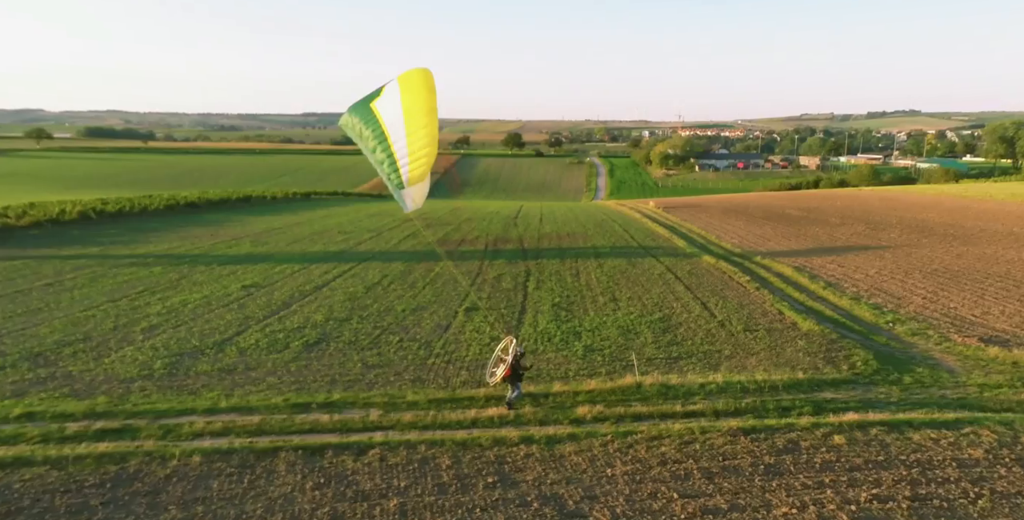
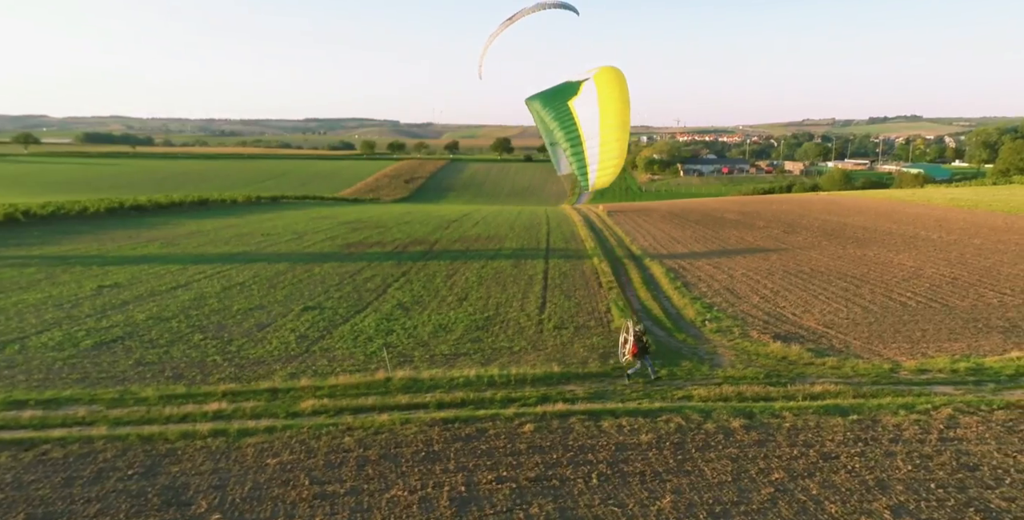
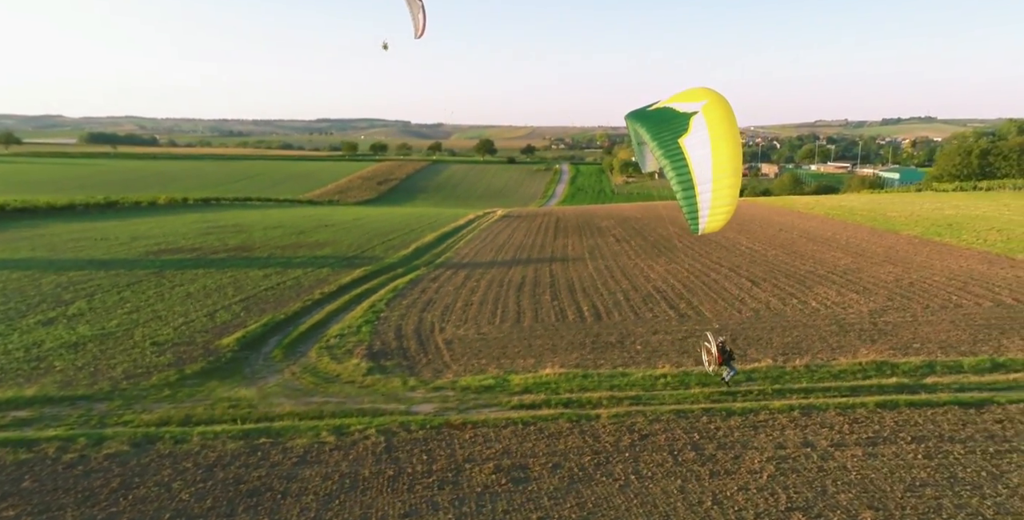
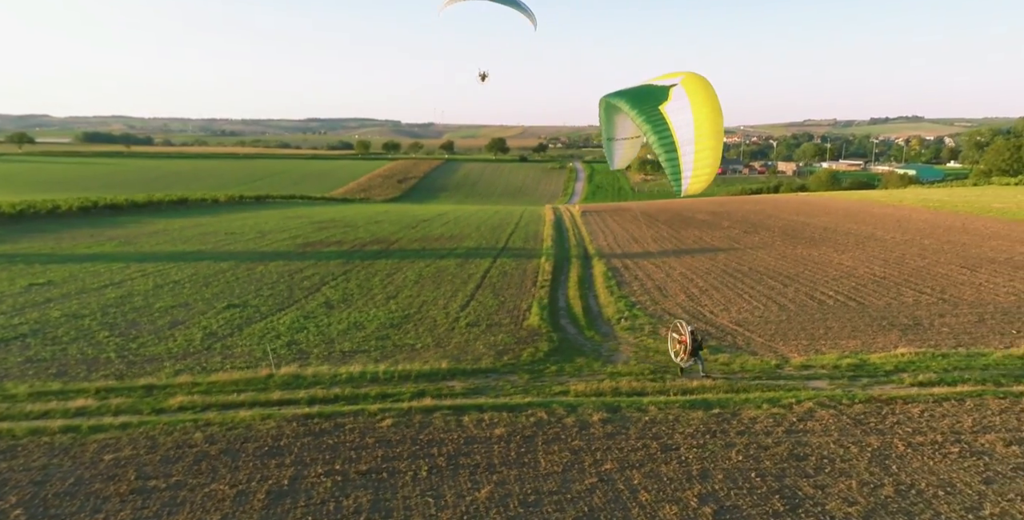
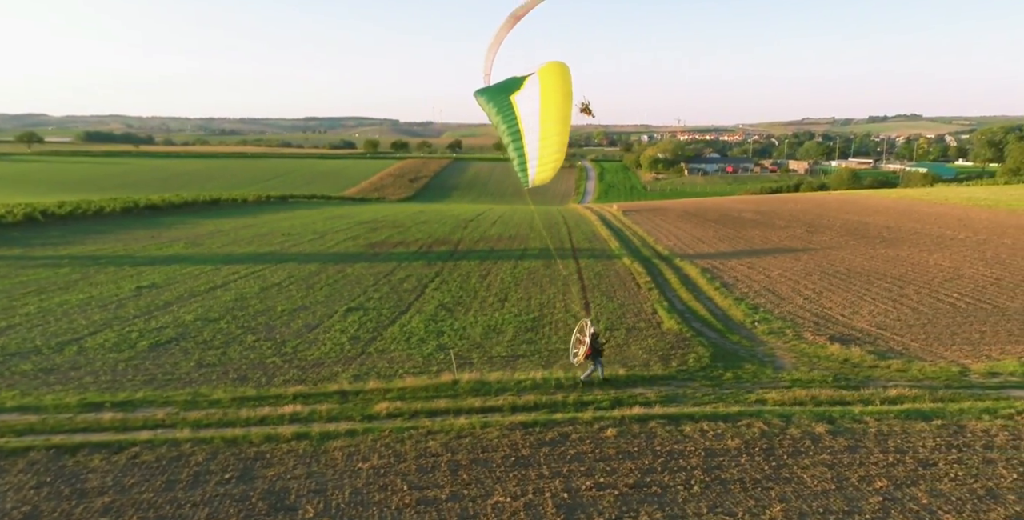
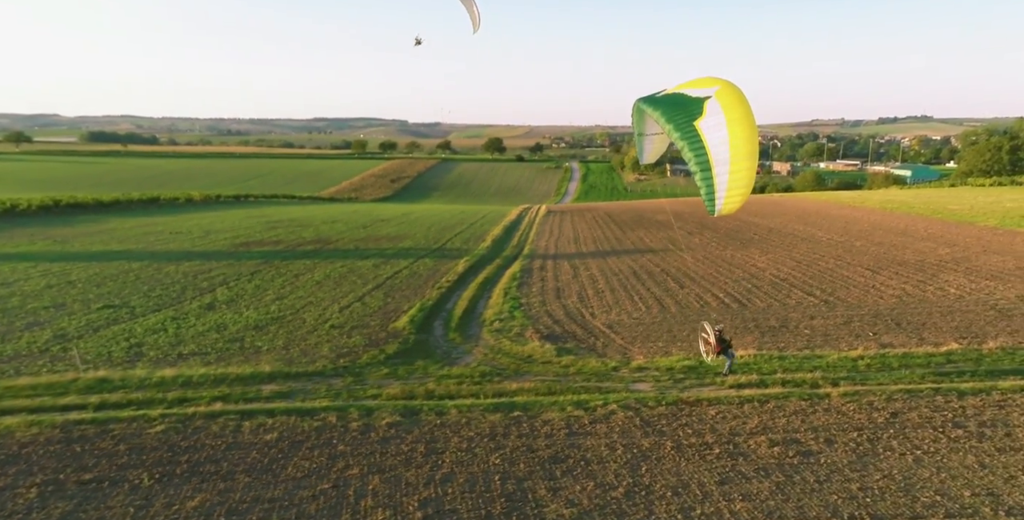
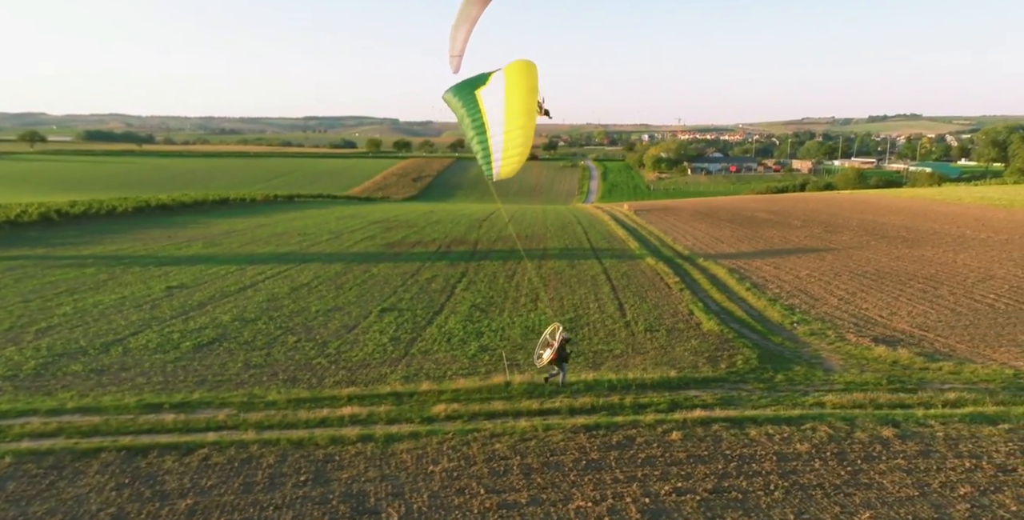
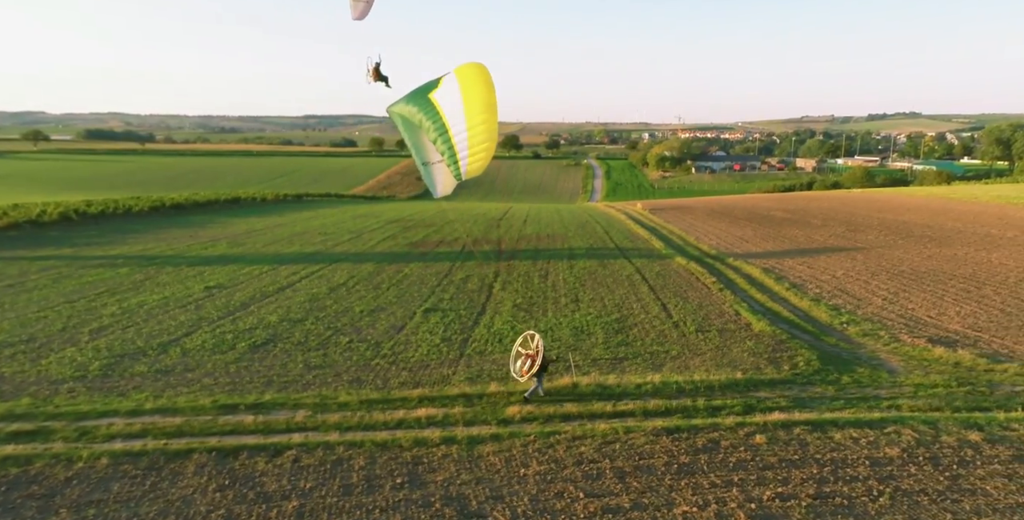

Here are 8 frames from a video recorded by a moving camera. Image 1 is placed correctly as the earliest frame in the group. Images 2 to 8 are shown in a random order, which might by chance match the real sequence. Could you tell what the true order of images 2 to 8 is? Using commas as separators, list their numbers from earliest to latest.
8, 7, 5, 2, 4, 6, 3
